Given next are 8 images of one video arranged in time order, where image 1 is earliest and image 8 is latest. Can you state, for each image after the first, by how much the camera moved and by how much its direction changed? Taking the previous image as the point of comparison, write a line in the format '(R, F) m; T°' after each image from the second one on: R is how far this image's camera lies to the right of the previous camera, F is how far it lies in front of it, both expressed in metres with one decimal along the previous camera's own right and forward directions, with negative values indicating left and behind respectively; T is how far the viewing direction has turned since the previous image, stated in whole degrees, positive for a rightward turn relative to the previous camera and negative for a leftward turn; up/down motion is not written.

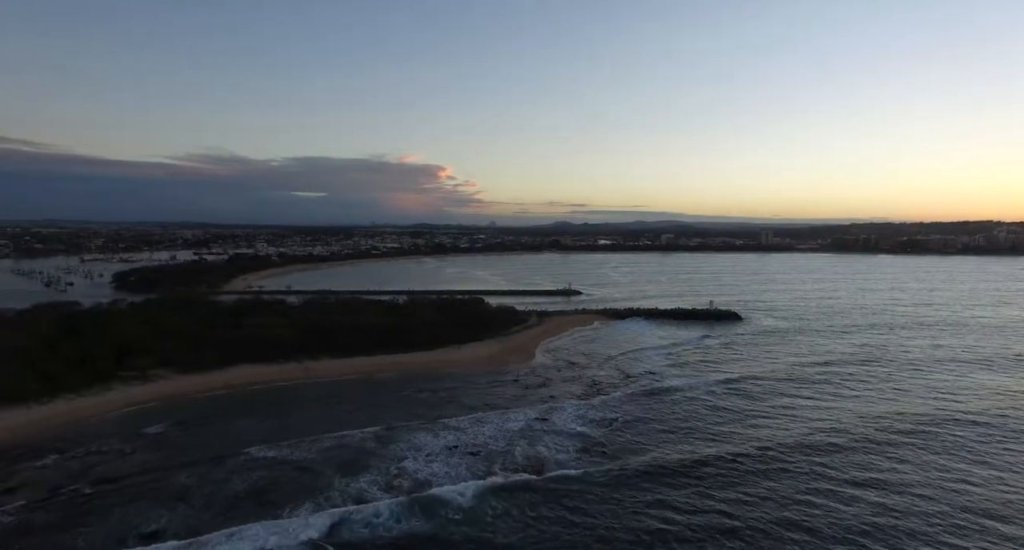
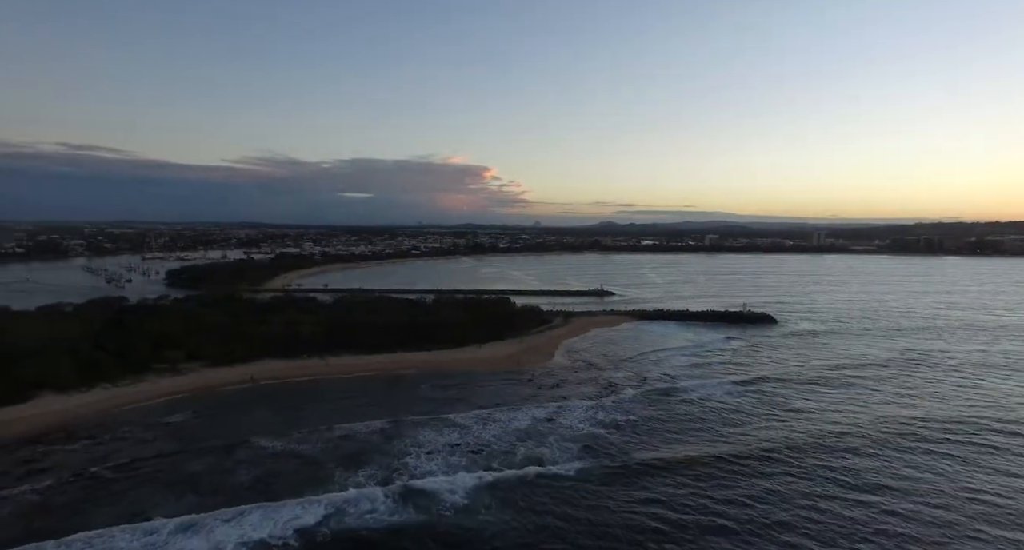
(+0.9, 0.0) m; -4°
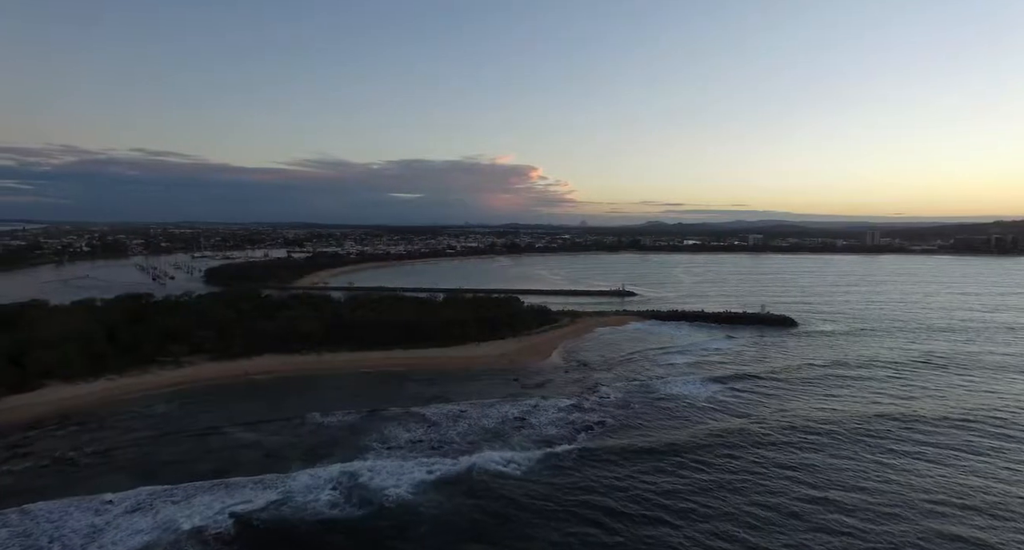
(+1.9, 0.0) m; -4°
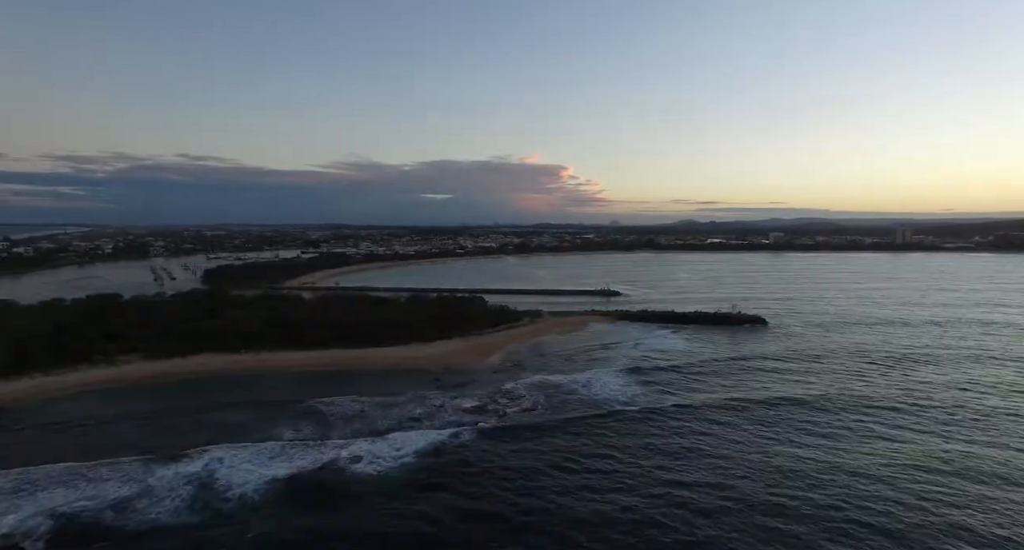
(+3.5, +0.1) m; -2°
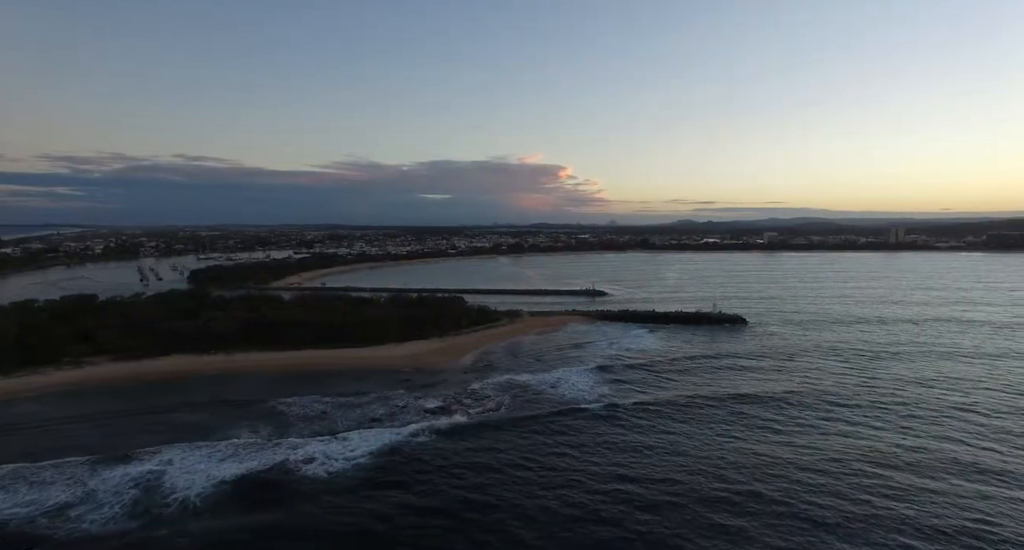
(+1.0, 0.0) m; +1°
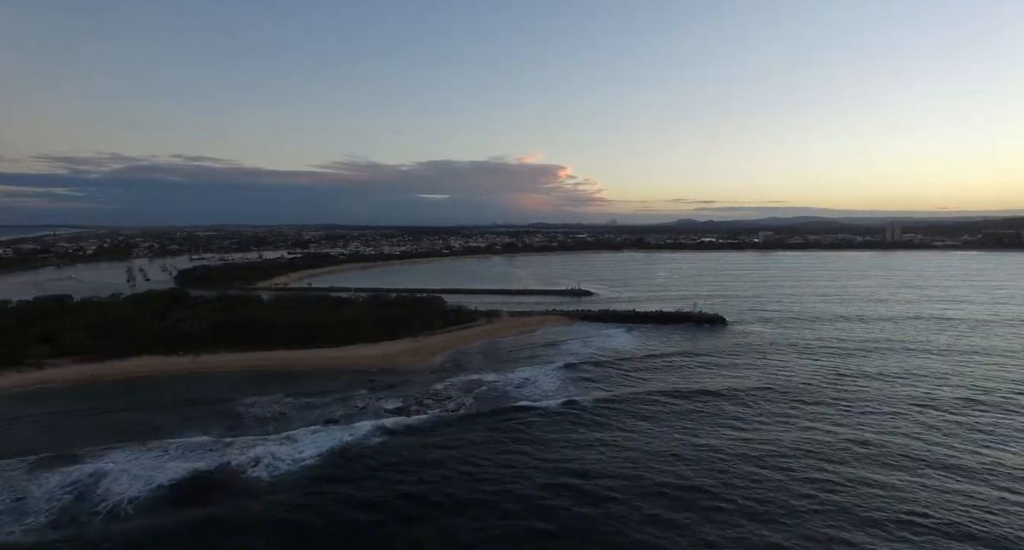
(+1.1, 0.0) m; 0°
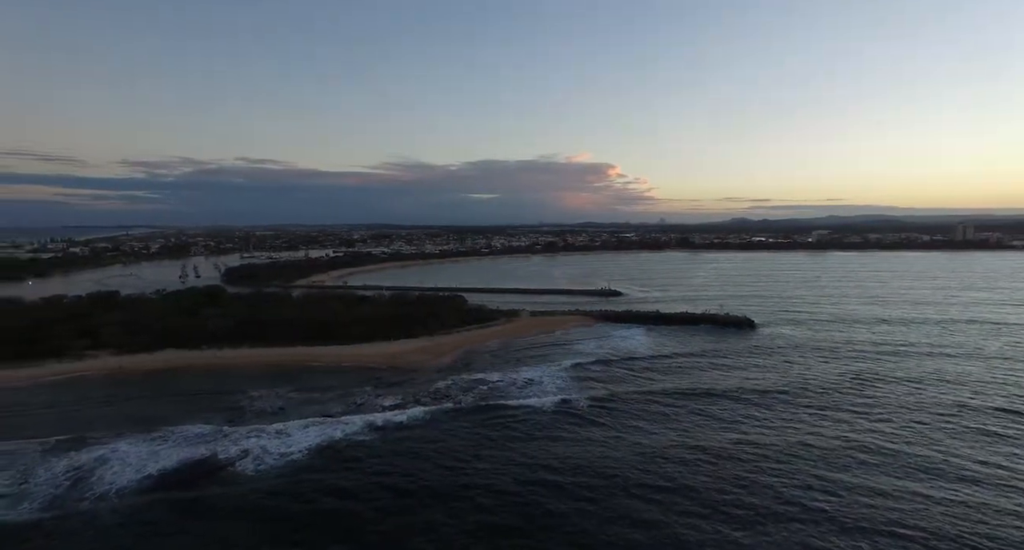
(+1.4, +0.1) m; -5°
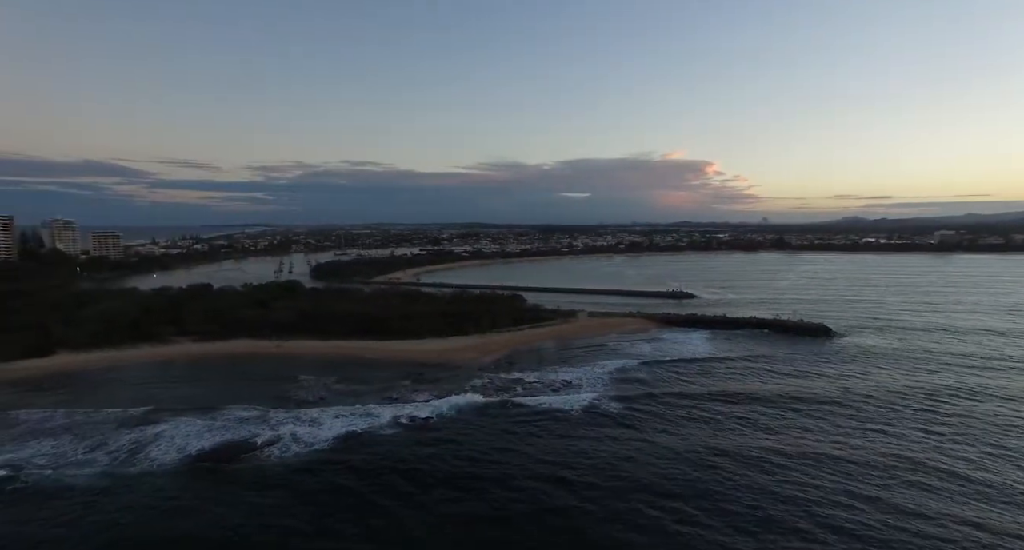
(+1.6, +0.2) m; -9°
